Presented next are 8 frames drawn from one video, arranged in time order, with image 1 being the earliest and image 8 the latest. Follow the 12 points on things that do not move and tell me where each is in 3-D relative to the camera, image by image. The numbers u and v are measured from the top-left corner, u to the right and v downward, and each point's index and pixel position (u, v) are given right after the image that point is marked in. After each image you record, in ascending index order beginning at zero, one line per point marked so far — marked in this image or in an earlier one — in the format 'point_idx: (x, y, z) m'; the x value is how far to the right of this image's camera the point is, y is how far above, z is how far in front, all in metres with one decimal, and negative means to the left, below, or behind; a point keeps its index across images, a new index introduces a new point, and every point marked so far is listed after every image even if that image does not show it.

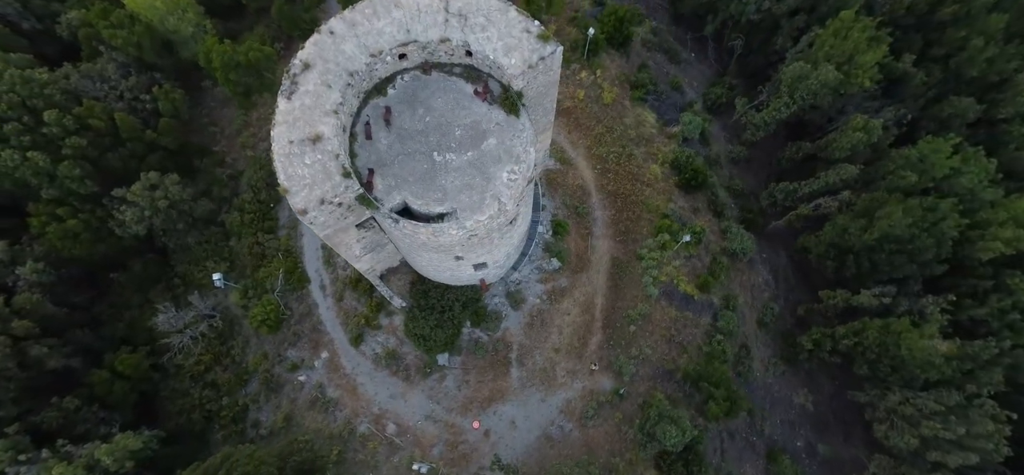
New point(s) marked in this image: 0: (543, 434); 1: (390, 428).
0: (+1.5, -7.8, +16.7) m
1: (-4.8, -7.5, +16.6) m
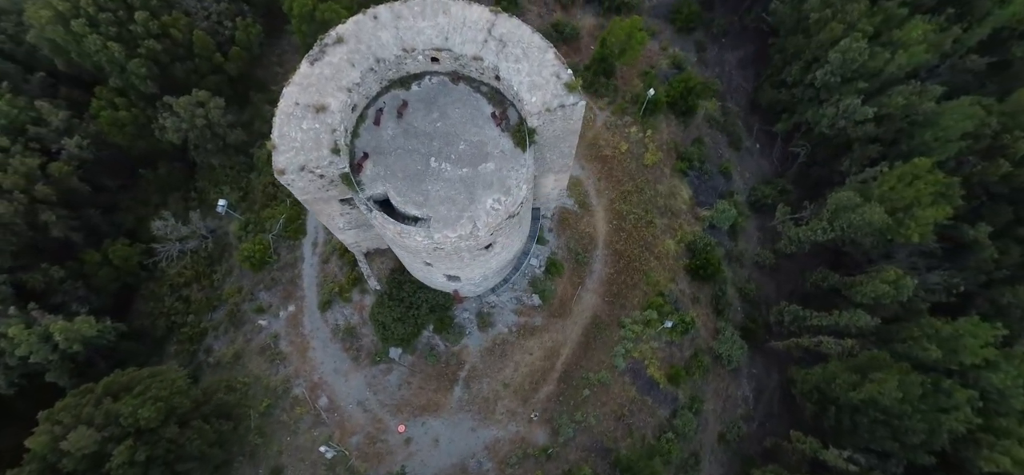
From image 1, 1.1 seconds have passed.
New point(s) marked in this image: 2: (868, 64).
0: (-1.7, -8.8, +16.2) m
1: (-7.5, -6.4, +16.8) m
2: (+14.7, +7.1, +17.6) m
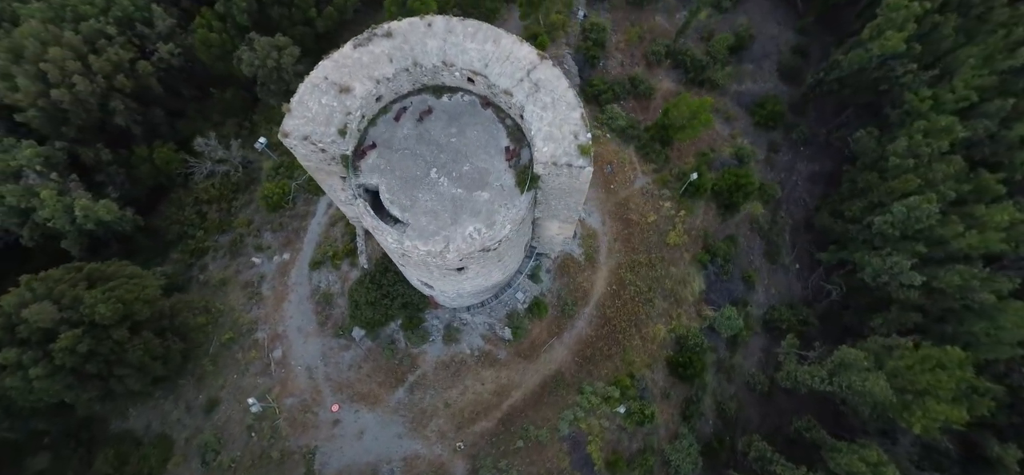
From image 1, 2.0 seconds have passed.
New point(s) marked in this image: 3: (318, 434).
0: (-5.1, -8.8, +16.1) m
1: (-9.6, -4.6, +17.3) m
2: (+15.9, +0.4, +16.0) m
3: (-7.3, -7.7, +16.4) m
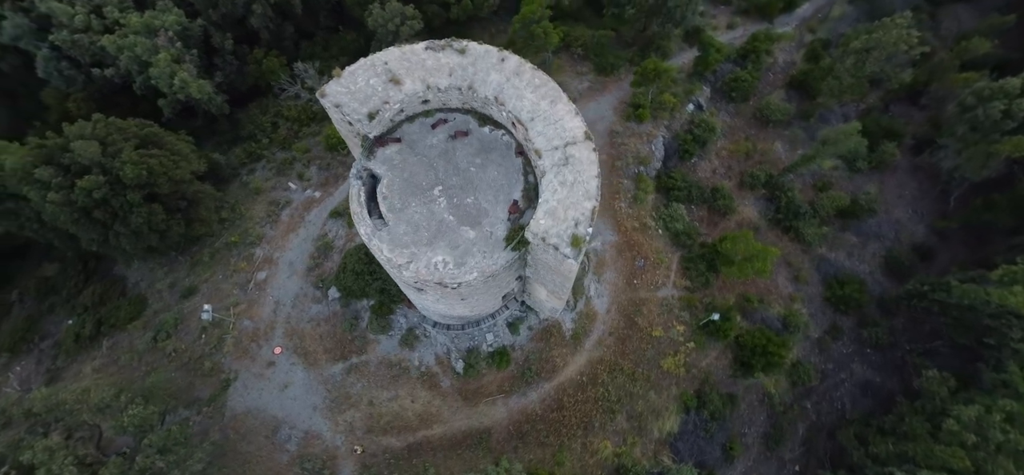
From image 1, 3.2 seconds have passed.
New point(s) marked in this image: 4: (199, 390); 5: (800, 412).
0: (-8.8, -7.1, +16.2) m
1: (-10.7, -1.4, +18.1) m
2: (+13.8, -8.5, +13.0) m
3: (-10.3, -5.1, +16.9) m
4: (-12.0, -5.9, +16.4) m
5: (+12.8, -7.6, +18.9) m
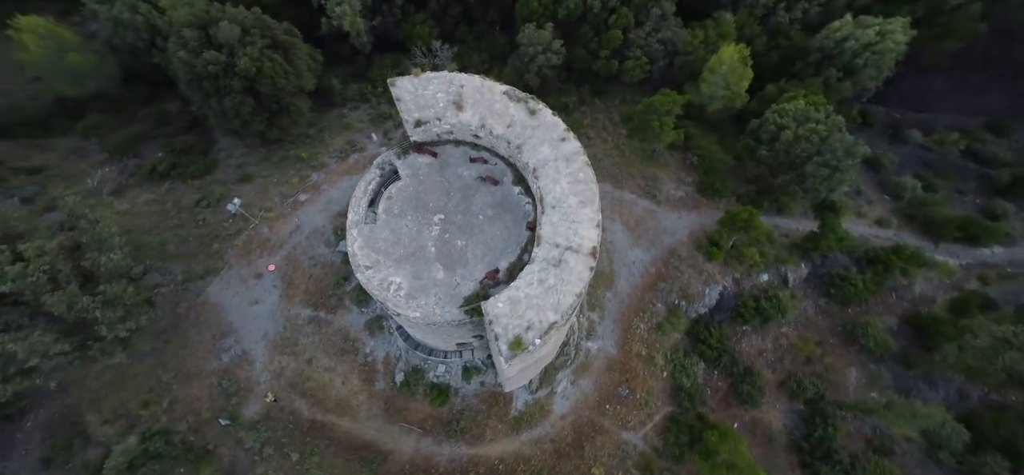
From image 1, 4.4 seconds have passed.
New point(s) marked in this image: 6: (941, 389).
0: (-11.2, -3.6, +17.1) m
1: (-9.5, +2.0, +19.3) m
2: (+6.5, -16.1, +9.6) m
3: (-11.3, -1.2, +18.1) m
4: (-13.3, -1.0, +17.9) m
5: (+7.0, -15.4, +15.7) m
6: (+18.0, -6.1, +18.0) m
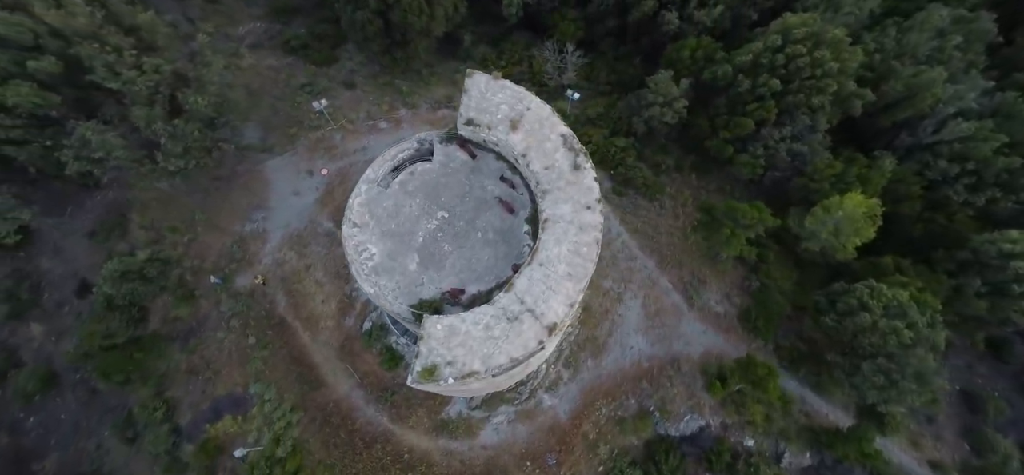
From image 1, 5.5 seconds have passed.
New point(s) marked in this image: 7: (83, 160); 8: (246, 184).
0: (-10.7, +1.4, +18.6) m
1: (-6.1, +5.4, +20.2) m
2: (-2.8, -18.0, +9.3) m
3: (-9.4, +3.5, +19.4) m
4: (-11.1, +4.7, +19.6) m
5: (-1.0, -17.8, +15.1) m
6: (+13.3, -15.0, +15.0) m
7: (-15.5, +2.8, +15.4) m
8: (-11.8, +2.4, +18.9) m
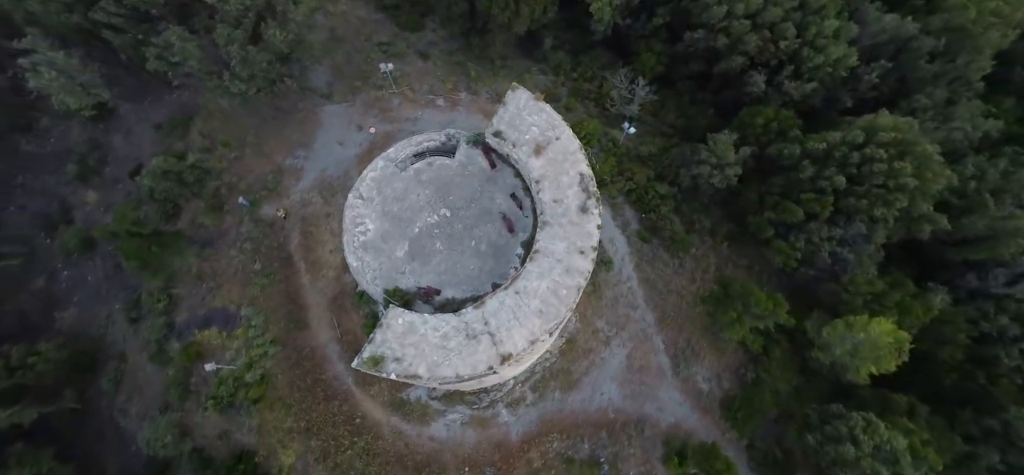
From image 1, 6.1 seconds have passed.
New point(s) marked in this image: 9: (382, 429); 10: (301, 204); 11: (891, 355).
0: (-9.2, +4.2, +19.5) m
1: (-3.5, +6.5, +20.5) m
2: (-8.5, -16.7, +10.0) m
3: (-7.3, +5.7, +20.1) m
4: (-8.4, +7.4, +20.4) m
5: (-6.1, -17.1, +15.7) m
6: (+8.2, -18.9, +14.2) m
7: (-13.6, +6.9, +16.7) m
8: (-9.9, +5.4, +19.8) m
9: (-5.0, -7.4, +16.6) m
10: (-9.2, +1.5, +18.7) m
11: (+11.7, -3.7, +13.3) m
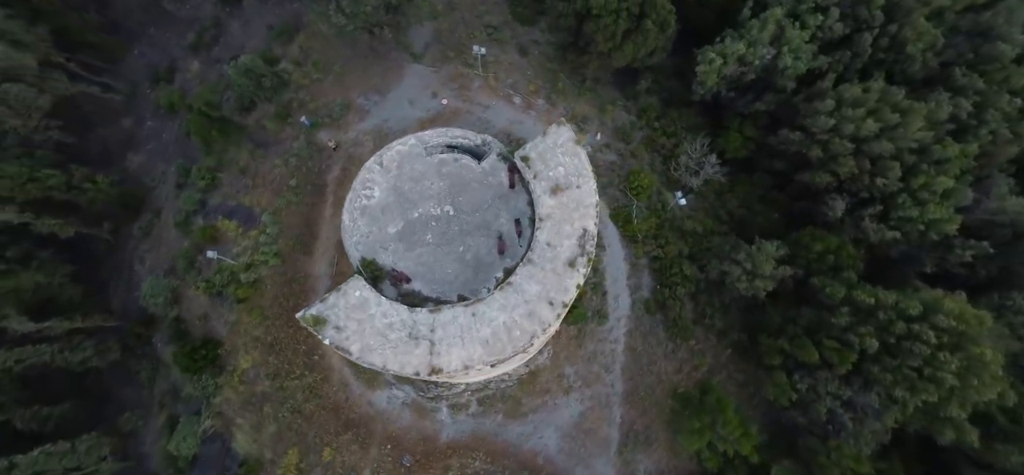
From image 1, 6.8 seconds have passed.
0: (-6.1, +6.7, +20.3) m
1: (+0.2, +6.7, +20.6) m
2: (-14.7, -12.5, +11.4) m
3: (-3.6, +7.4, +20.6) m
4: (-4.0, +9.4, +21.0) m
5: (-12.1, -13.9, +16.7) m
6: (+0.1, -21.2, +13.7) m
7: (-9.4, +11.1, +17.9) m
8: (-6.2, +8.2, +20.6) m
9: (-7.2, -5.5, +17.2) m
10: (-7.2, +4.3, +19.6) m
11: (+9.2, -8.6, +12.0) m
